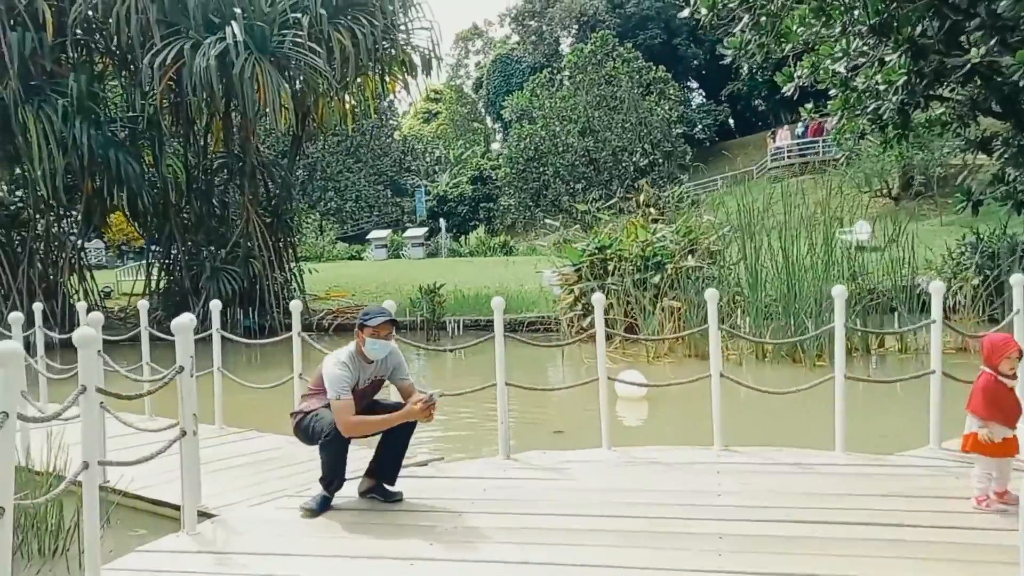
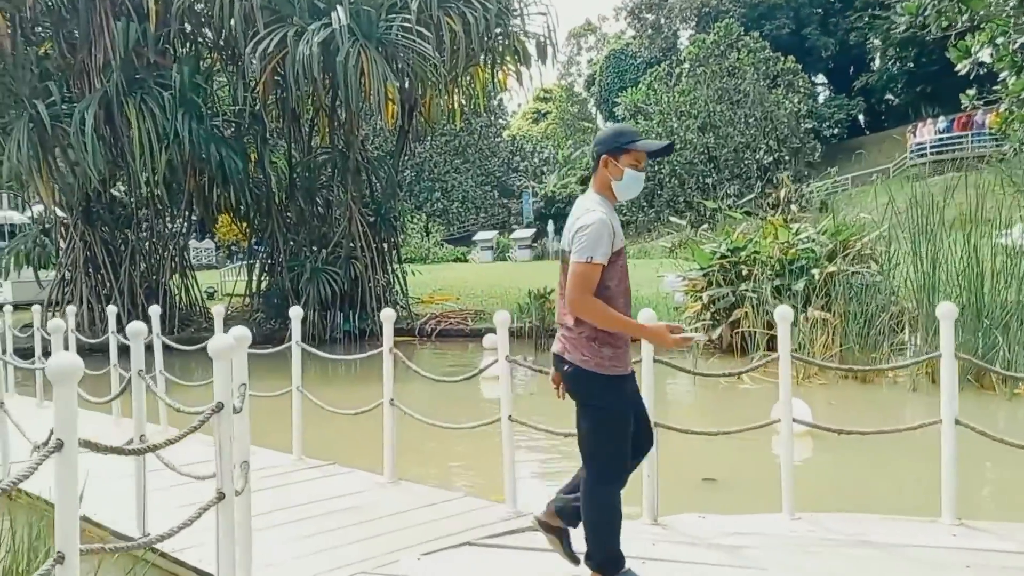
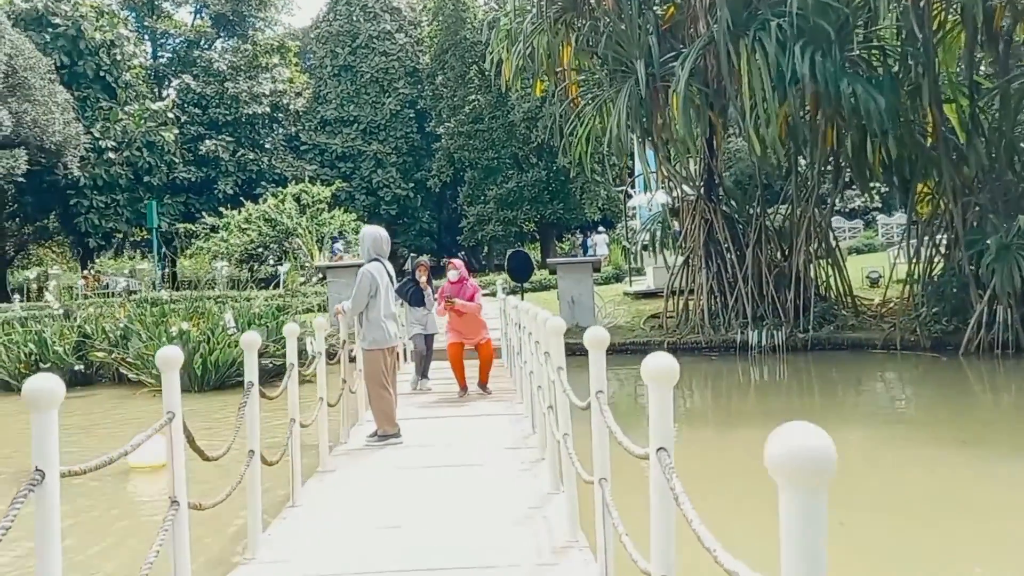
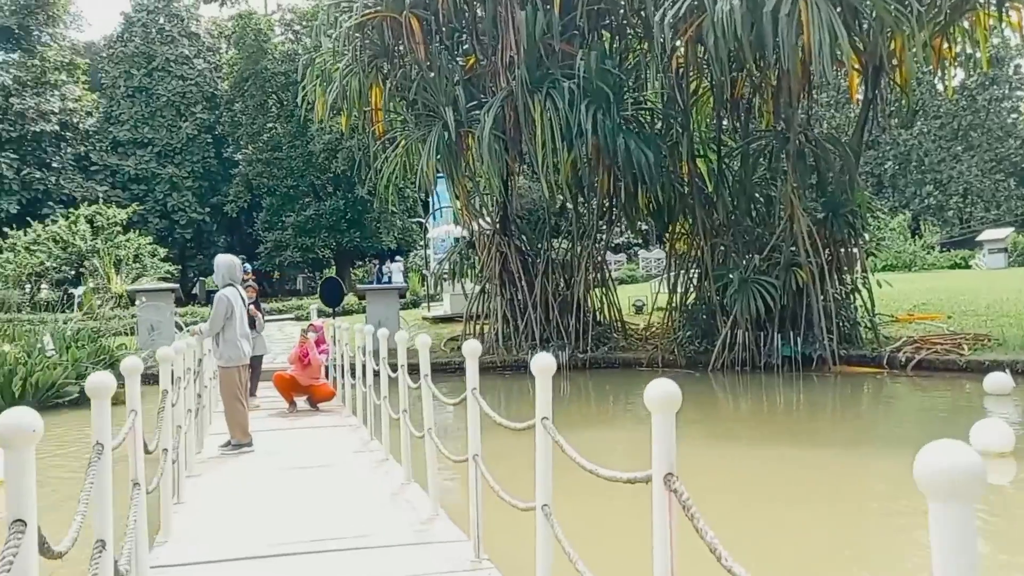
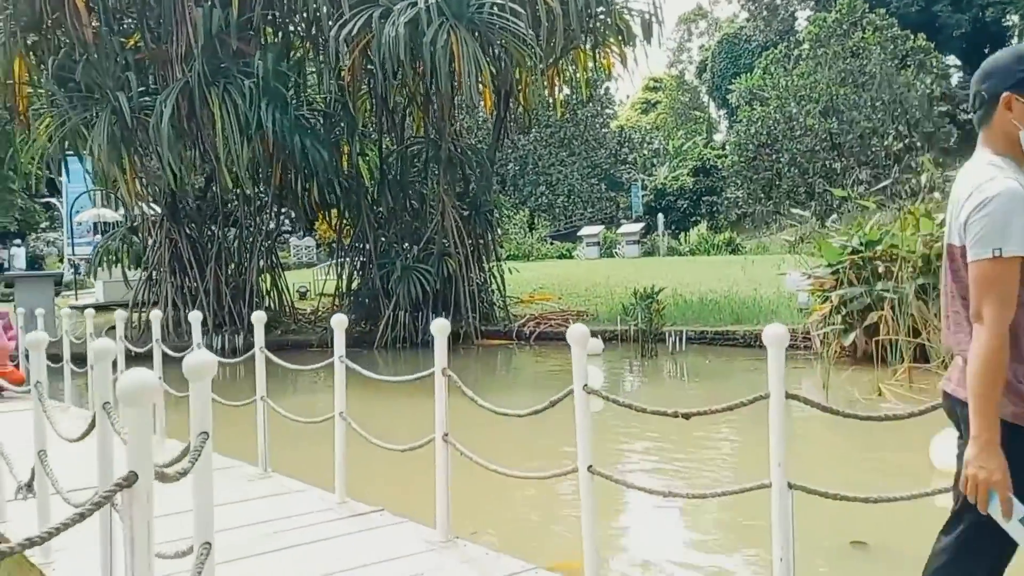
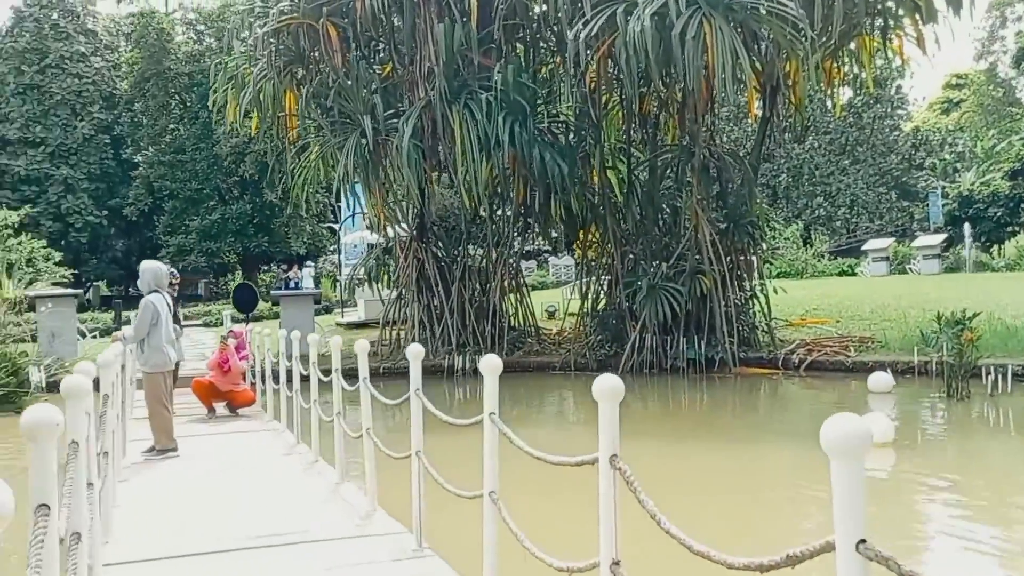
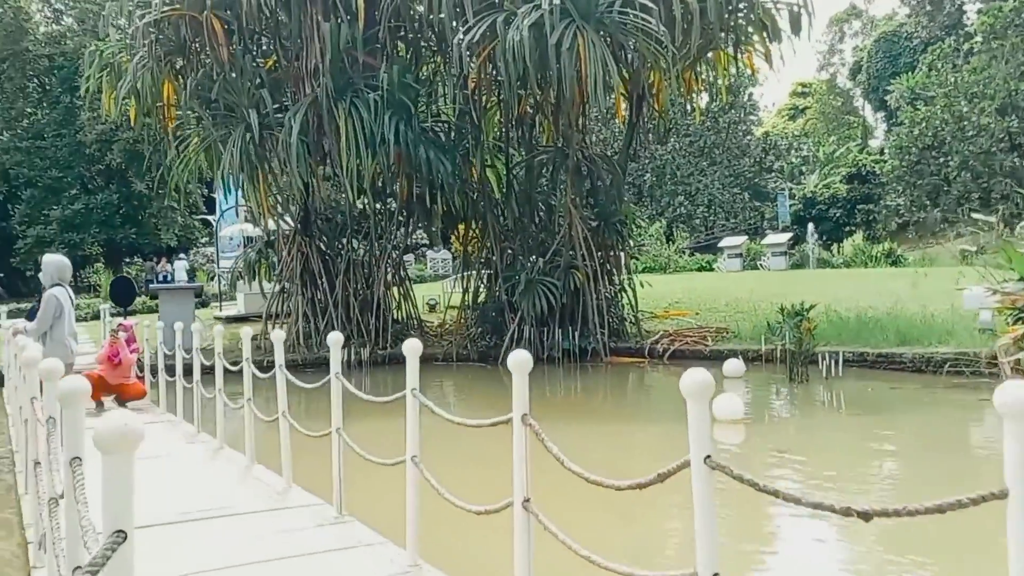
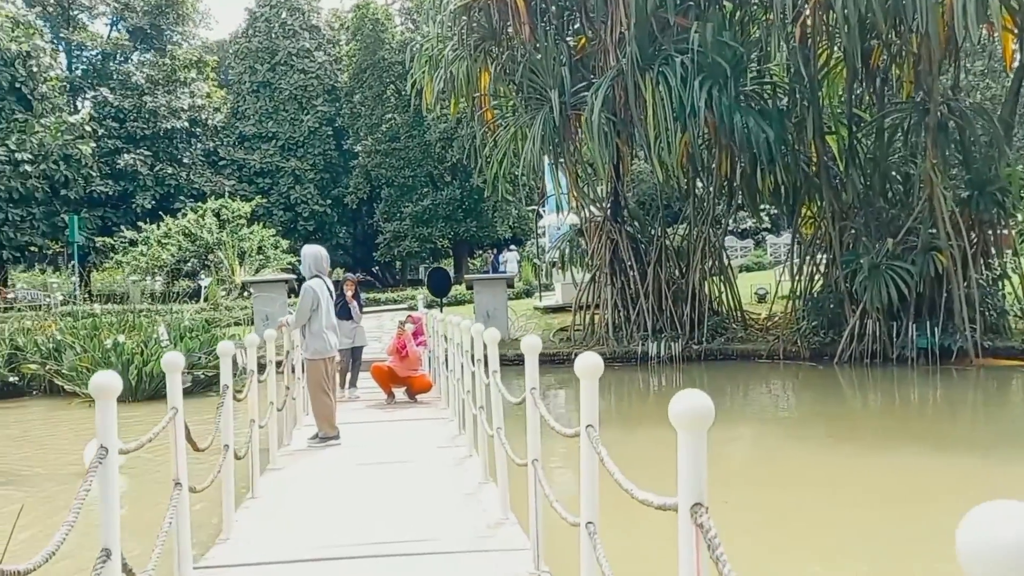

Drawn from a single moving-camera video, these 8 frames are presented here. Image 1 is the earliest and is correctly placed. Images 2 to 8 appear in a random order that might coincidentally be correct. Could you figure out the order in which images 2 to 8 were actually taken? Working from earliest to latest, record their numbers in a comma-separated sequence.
2, 5, 7, 6, 4, 8, 3
